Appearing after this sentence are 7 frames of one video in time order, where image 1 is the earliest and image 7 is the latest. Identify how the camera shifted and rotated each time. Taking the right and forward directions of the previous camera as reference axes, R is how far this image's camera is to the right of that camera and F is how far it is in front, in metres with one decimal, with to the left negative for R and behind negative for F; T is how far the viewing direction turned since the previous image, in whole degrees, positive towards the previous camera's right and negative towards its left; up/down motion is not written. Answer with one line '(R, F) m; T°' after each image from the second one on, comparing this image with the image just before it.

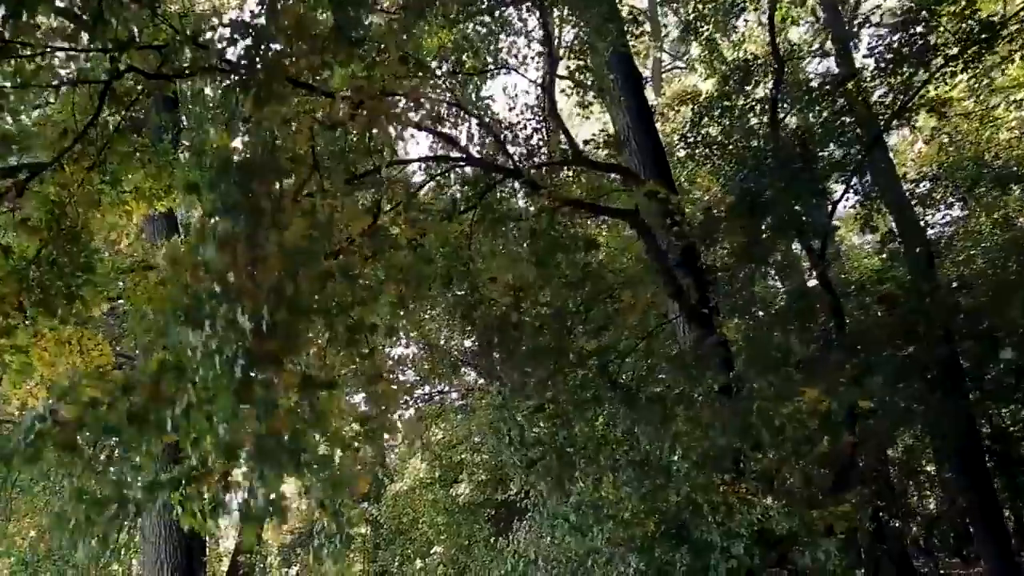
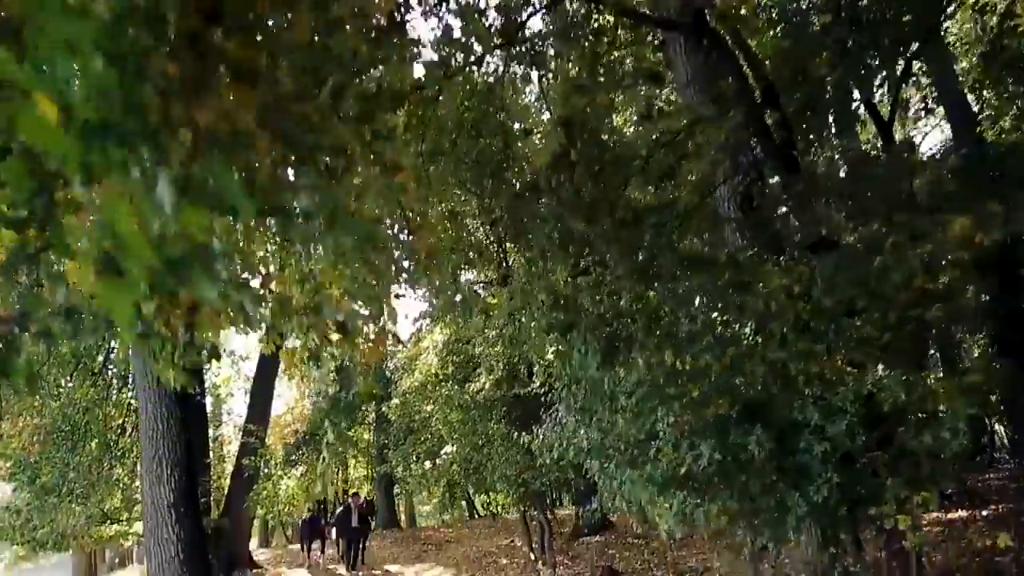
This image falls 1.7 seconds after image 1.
(-0.3, +0.8) m; 0°
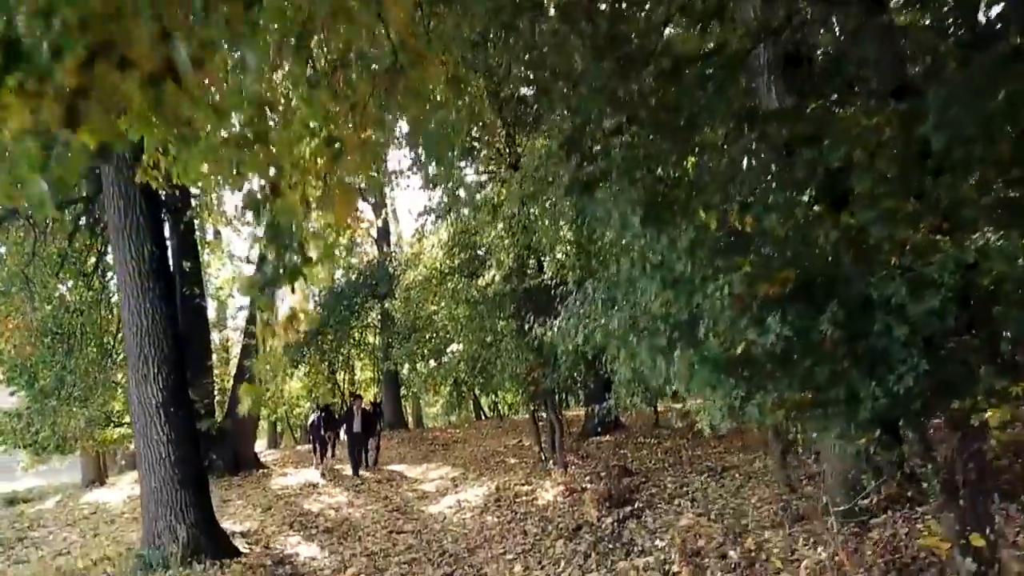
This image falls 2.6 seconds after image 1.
(-0.1, +0.7) m; 0°
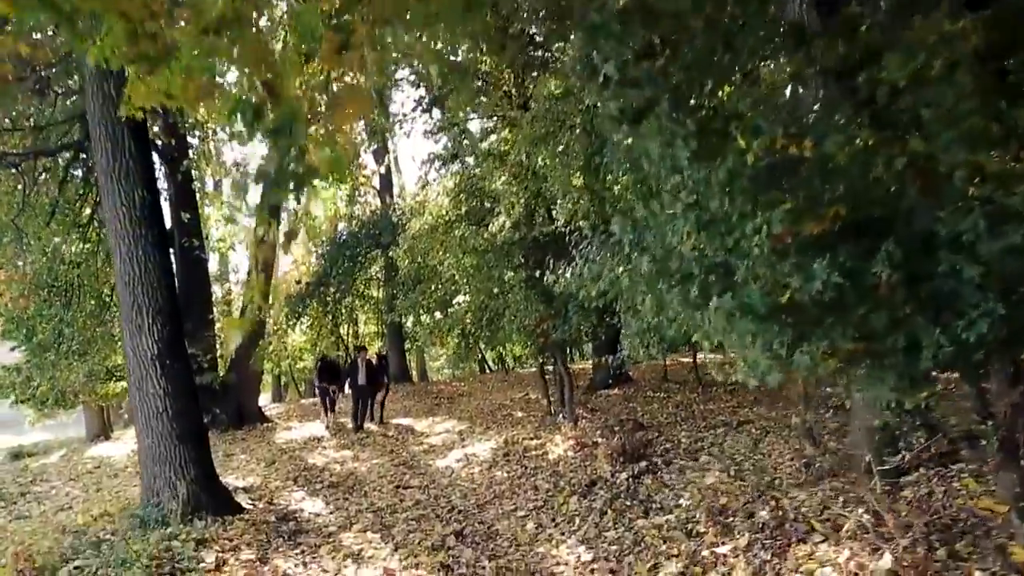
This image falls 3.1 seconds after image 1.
(-0.1, +0.4) m; 0°
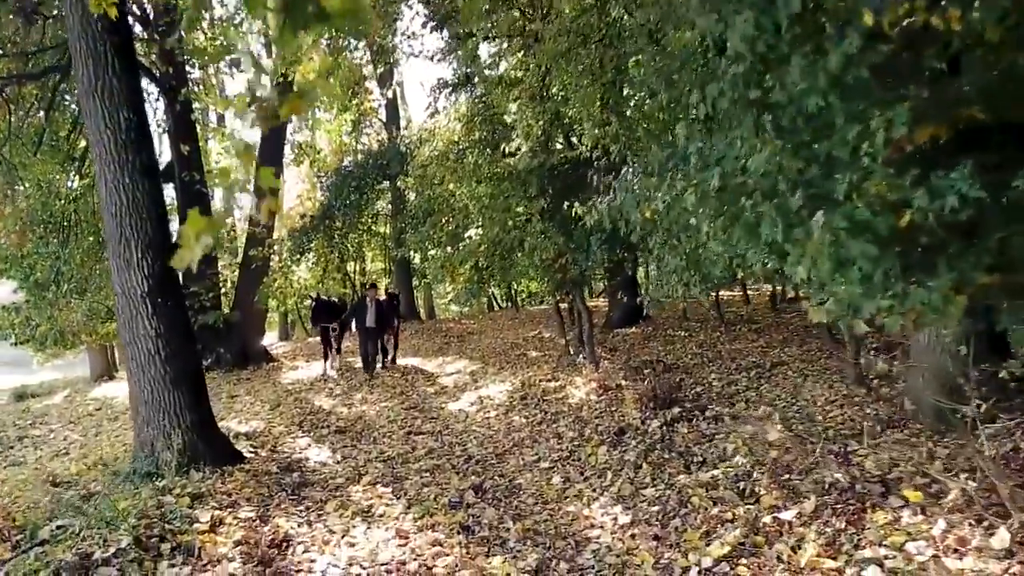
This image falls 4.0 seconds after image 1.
(-0.1, +0.7) m; 0°
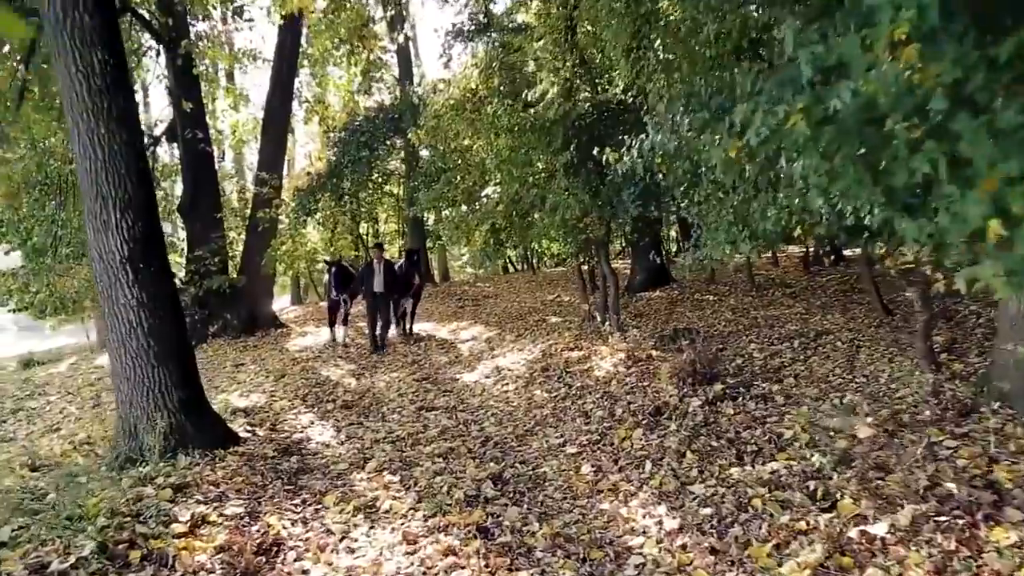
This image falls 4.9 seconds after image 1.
(0.0, +0.7) m; -1°
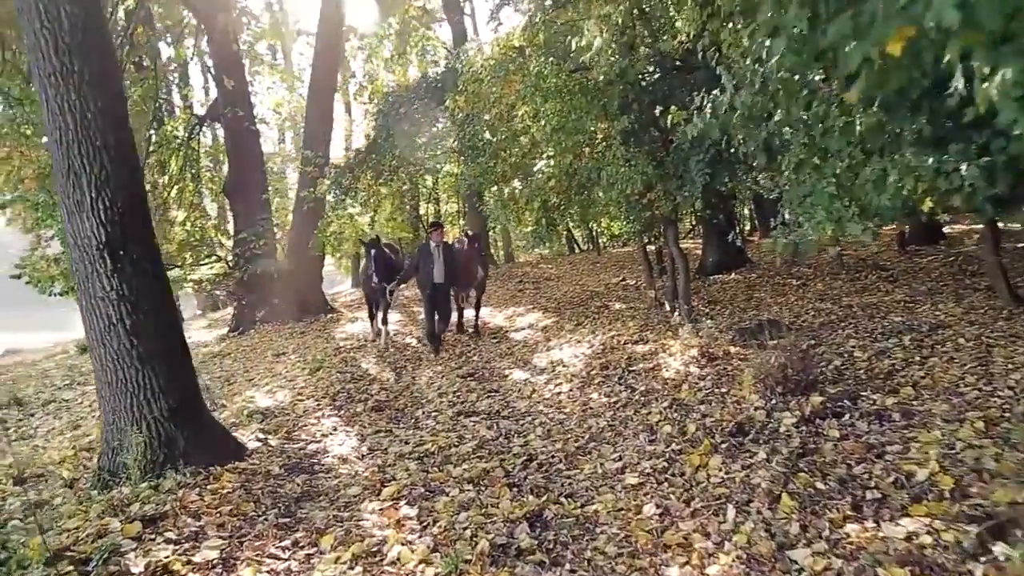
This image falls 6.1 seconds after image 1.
(+0.1, +1.1) m; -5°
